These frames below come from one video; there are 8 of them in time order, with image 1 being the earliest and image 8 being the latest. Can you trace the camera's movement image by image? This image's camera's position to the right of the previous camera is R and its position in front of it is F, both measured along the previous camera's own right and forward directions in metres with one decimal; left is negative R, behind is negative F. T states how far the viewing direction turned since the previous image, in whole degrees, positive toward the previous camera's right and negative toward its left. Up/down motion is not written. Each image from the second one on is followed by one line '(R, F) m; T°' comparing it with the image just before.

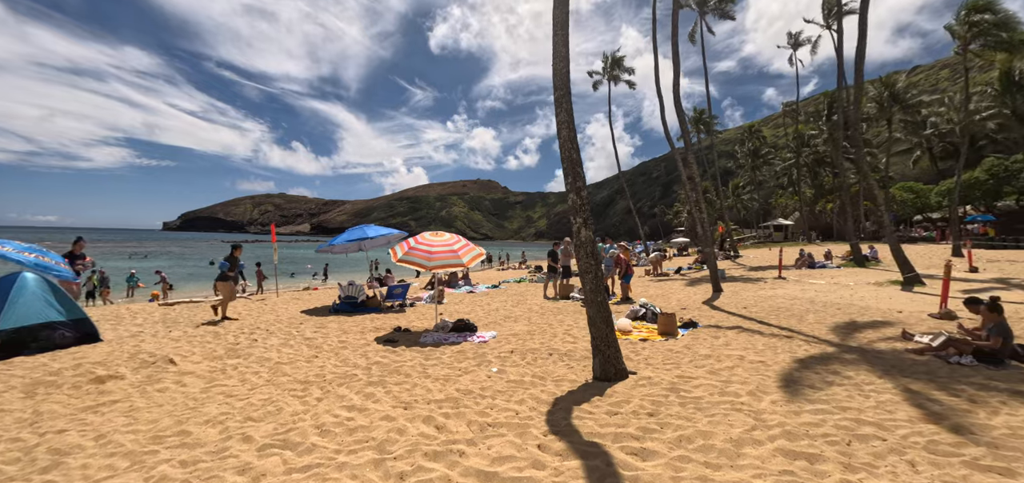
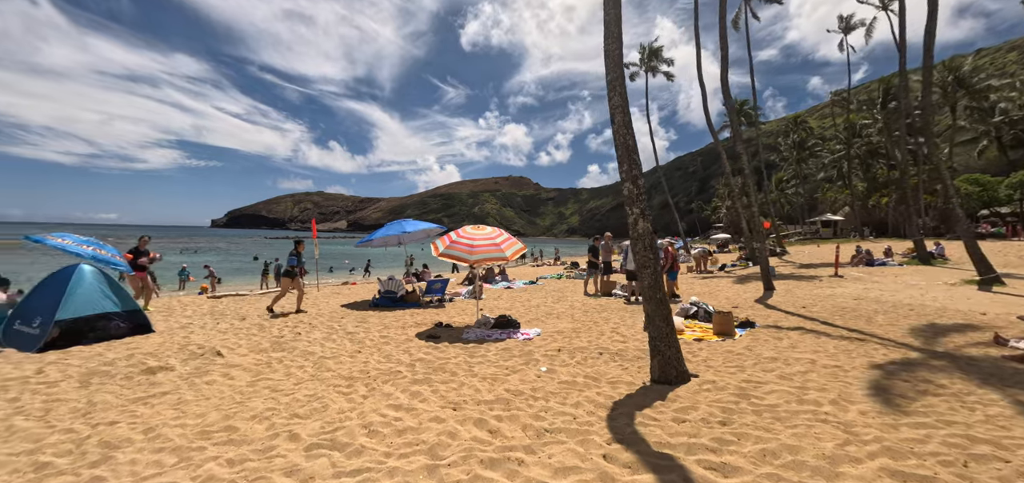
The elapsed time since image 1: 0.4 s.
(-0.2, +0.3) m; -4°
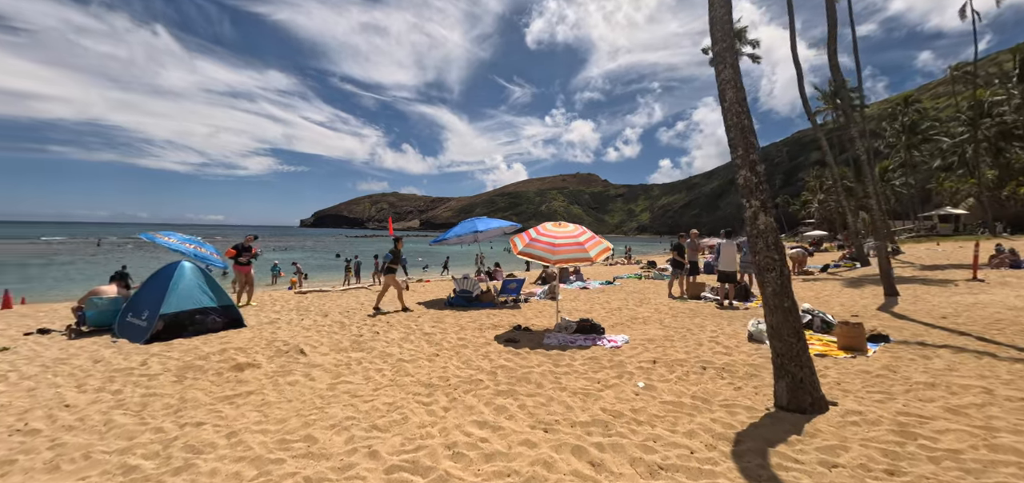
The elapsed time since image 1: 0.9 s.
(-0.3, +0.5) m; -9°
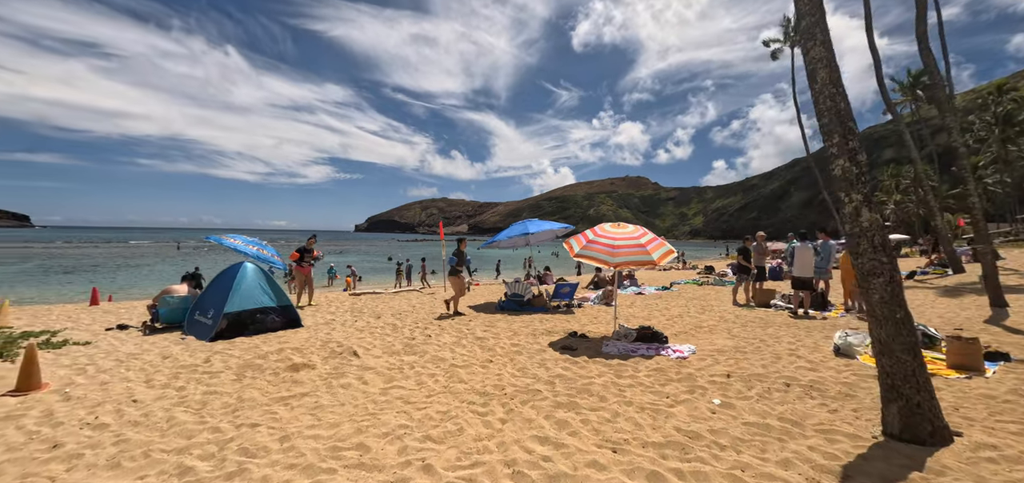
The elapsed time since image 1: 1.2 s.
(-0.1, +0.3) m; -6°
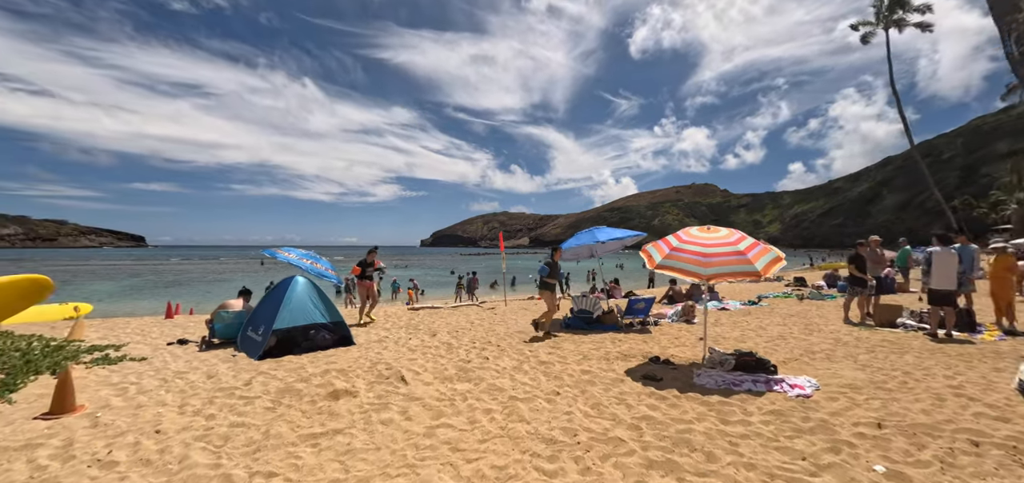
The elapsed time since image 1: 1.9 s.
(-0.1, +0.9) m; -8°
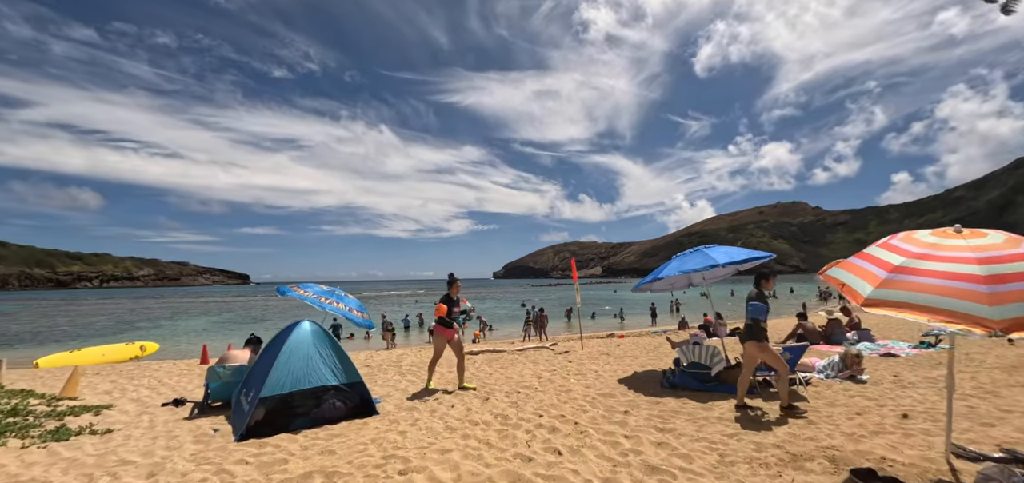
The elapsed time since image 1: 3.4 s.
(-0.1, +2.3) m; -9°
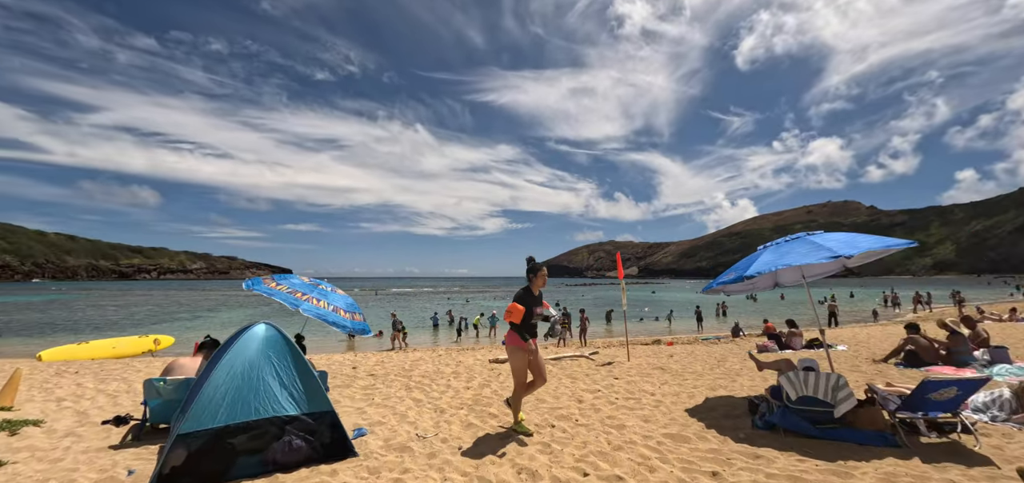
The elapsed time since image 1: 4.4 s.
(0.0, +1.7) m; -4°
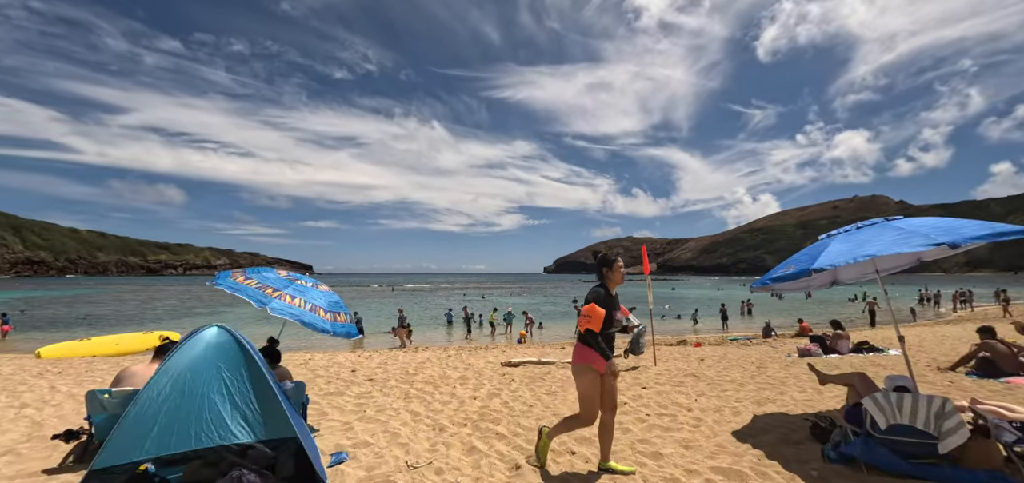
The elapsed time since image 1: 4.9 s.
(+0.1, +0.9) m; -2°
